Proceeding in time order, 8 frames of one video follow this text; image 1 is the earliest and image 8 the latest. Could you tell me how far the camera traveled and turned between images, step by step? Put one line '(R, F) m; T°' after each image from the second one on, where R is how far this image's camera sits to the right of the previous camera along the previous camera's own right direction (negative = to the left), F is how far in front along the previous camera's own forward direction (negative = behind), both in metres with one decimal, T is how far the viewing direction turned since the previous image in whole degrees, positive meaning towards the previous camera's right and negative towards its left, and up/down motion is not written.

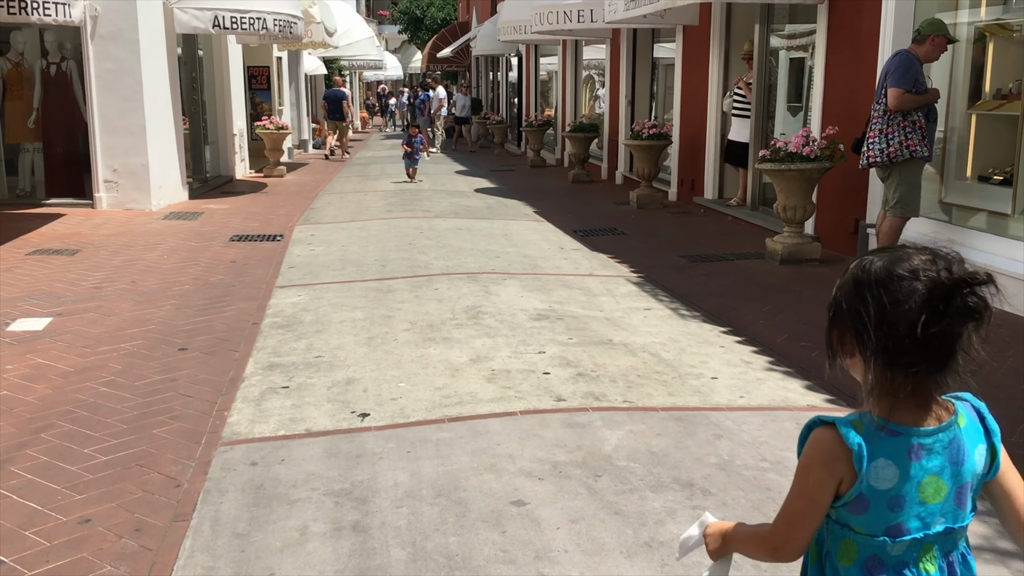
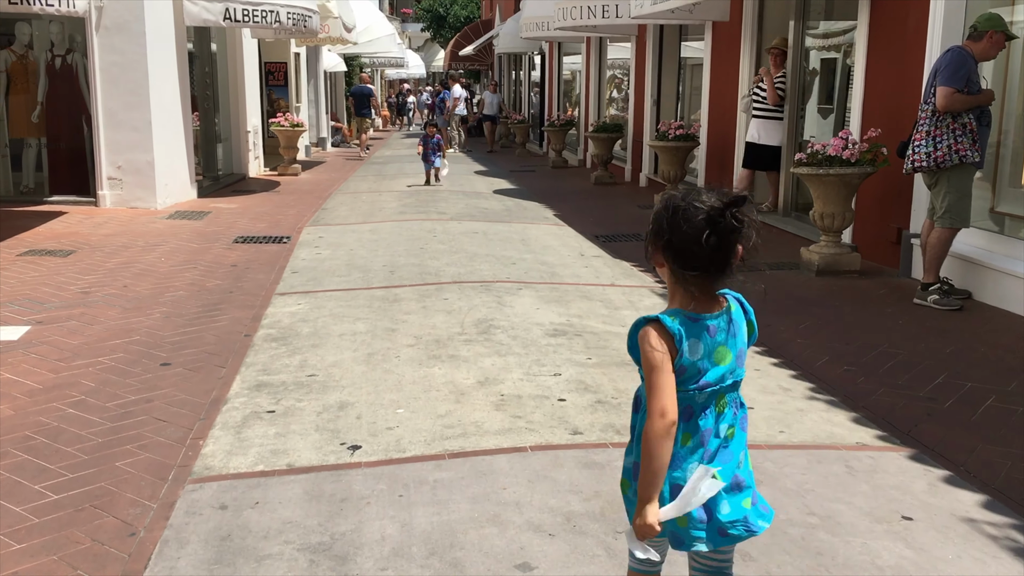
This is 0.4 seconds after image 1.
(0.0, +0.6) m; -1°
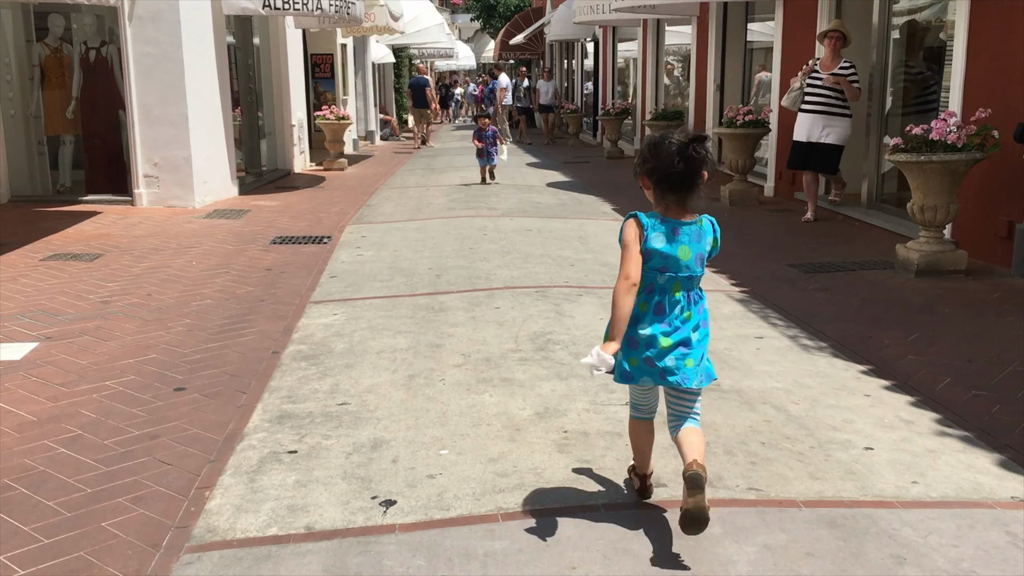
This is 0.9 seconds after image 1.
(-0.1, +0.8) m; -3°
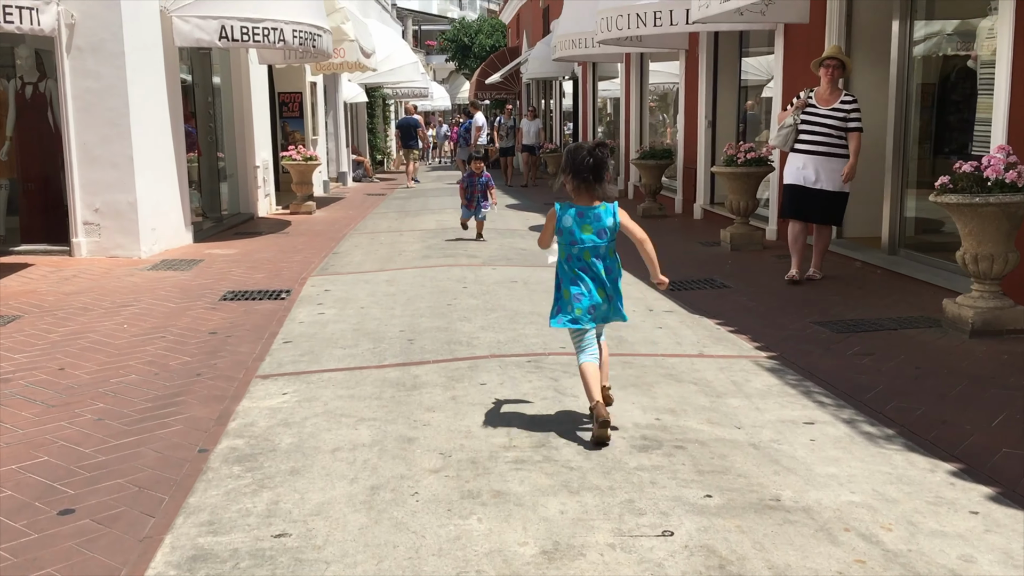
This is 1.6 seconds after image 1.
(-0.1, +1.1) m; +1°
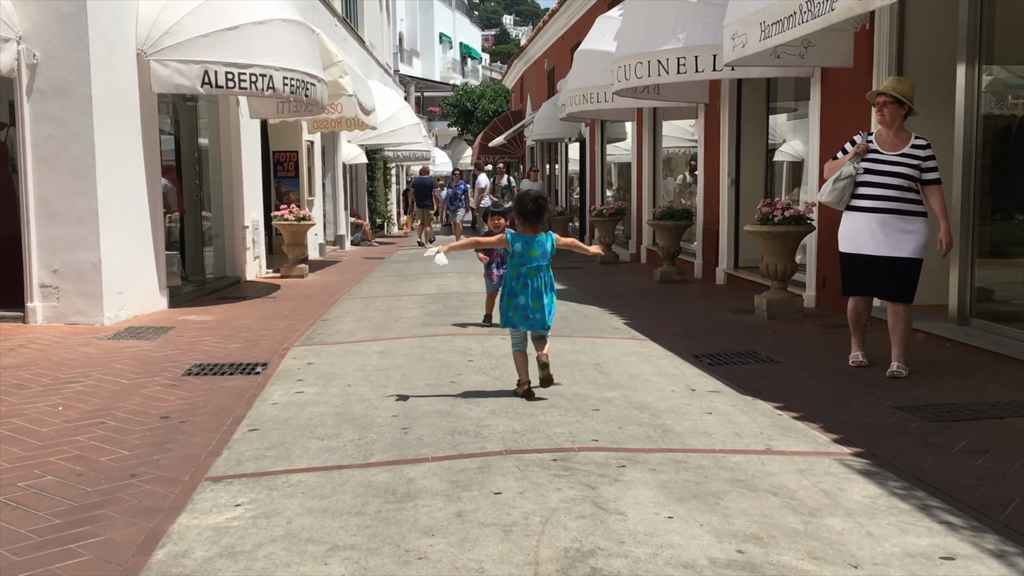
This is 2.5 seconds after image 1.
(-0.1, +1.2) m; 0°
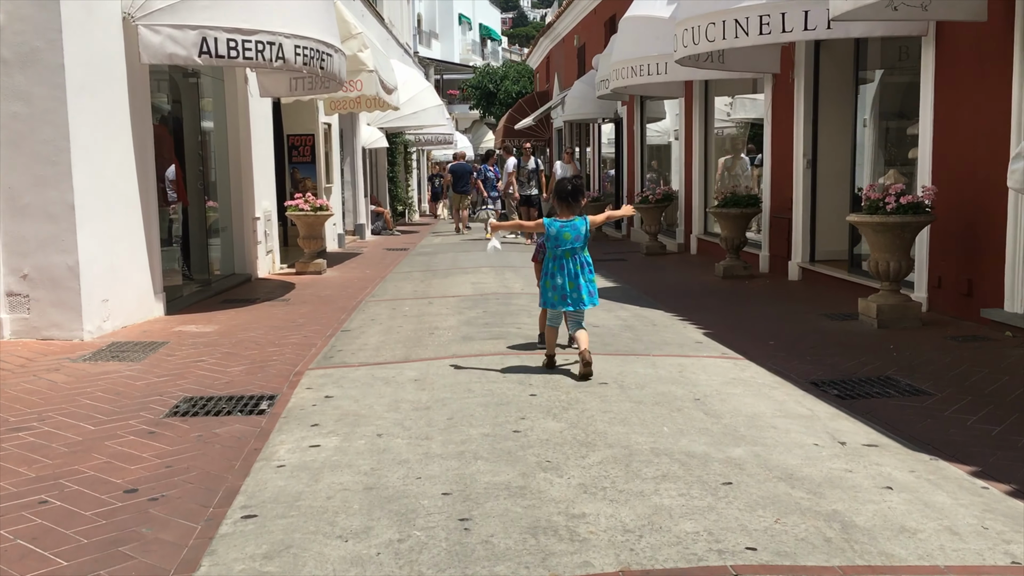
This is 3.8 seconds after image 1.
(-0.3, +1.6) m; -1°
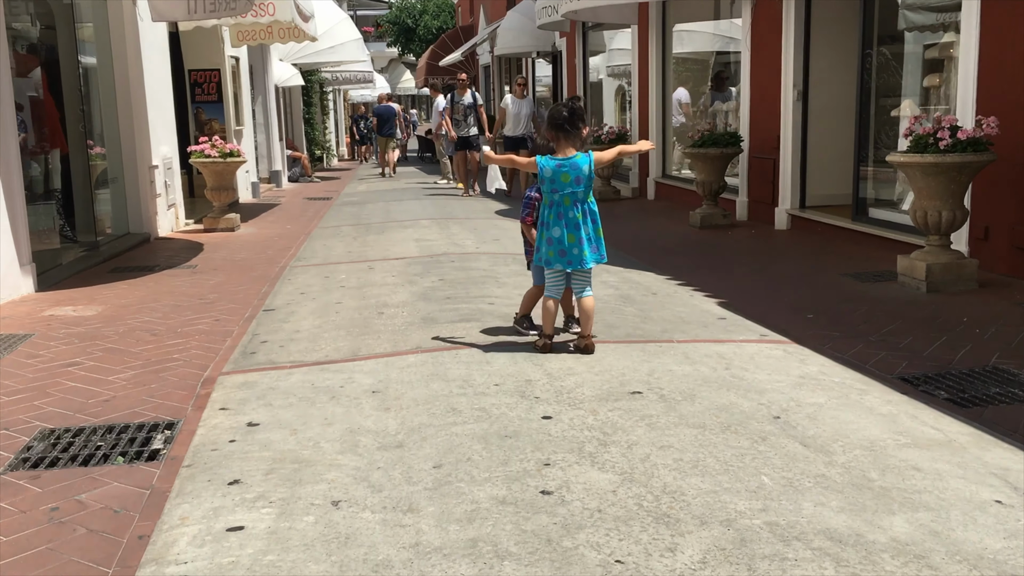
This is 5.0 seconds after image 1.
(-0.3, +1.7) m; +5°
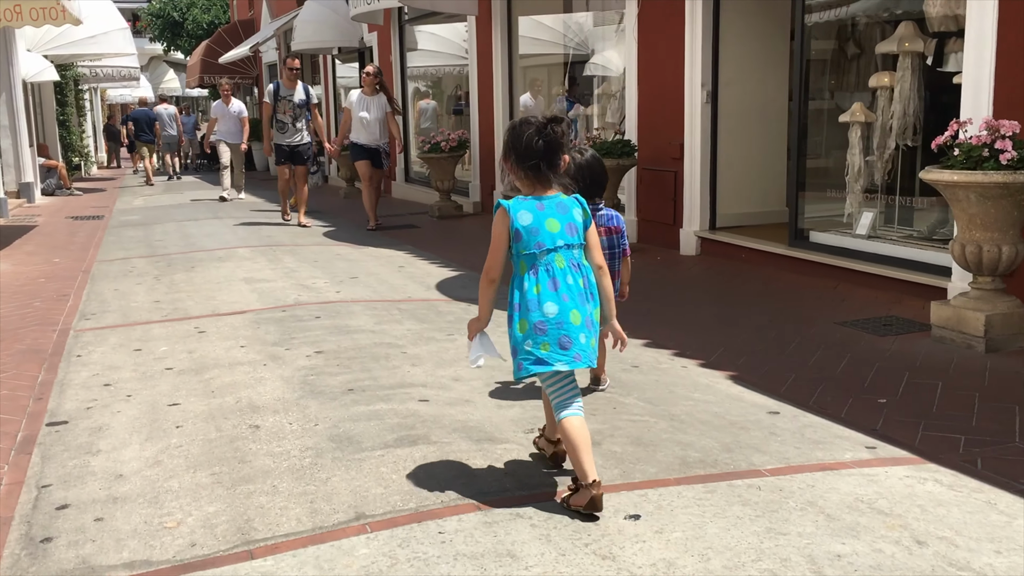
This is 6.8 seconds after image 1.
(-0.7, +2.3) m; +13°
